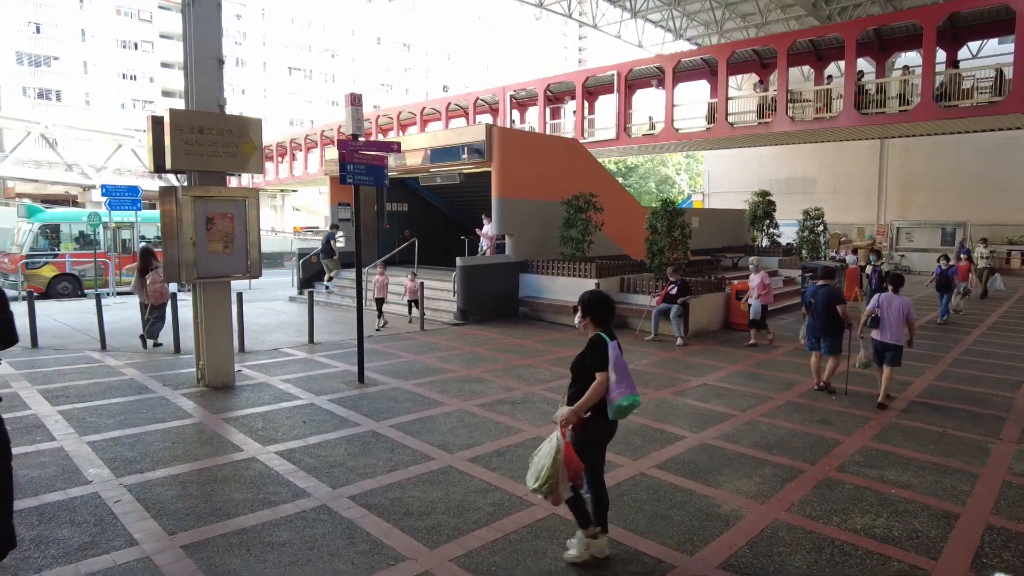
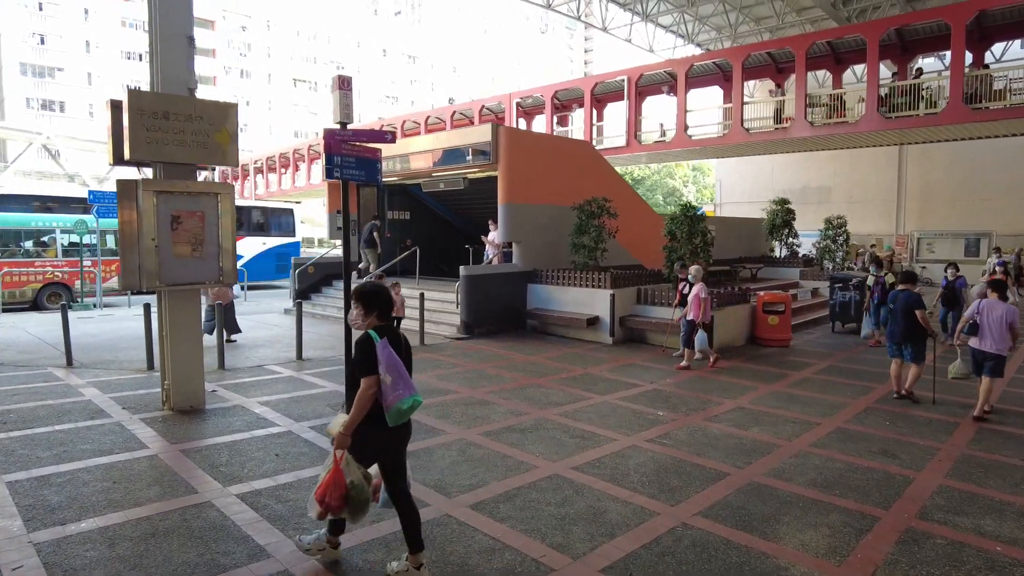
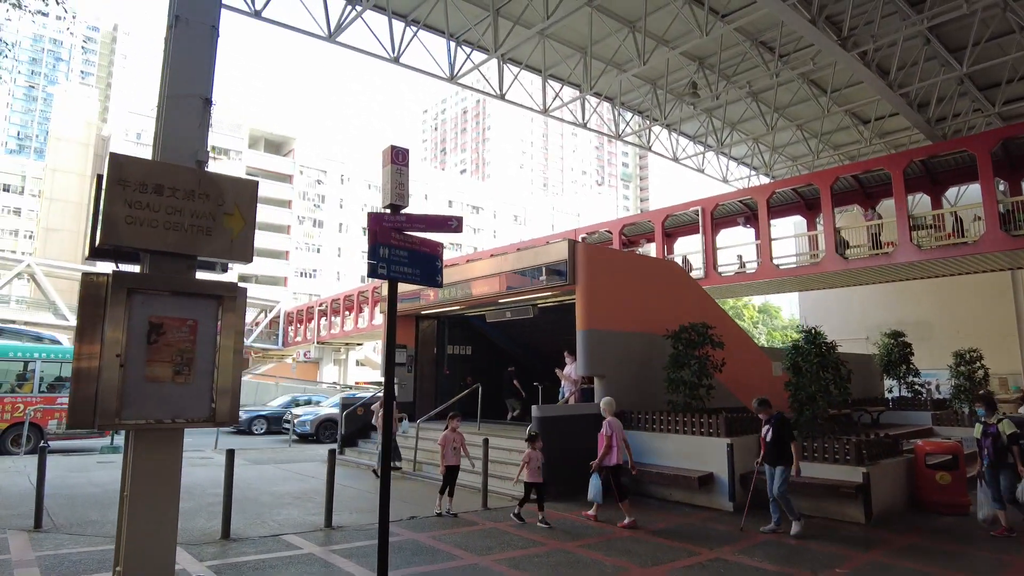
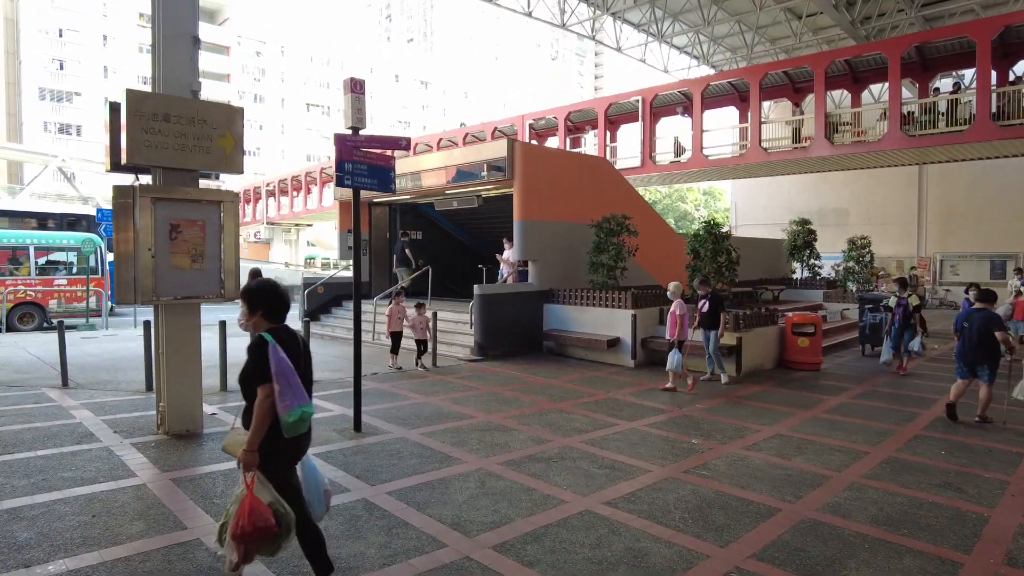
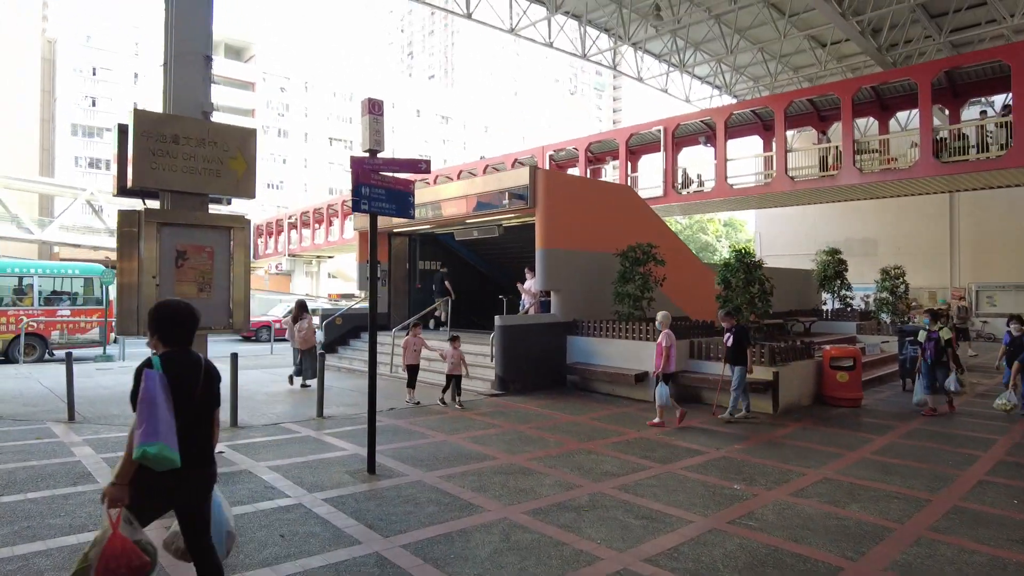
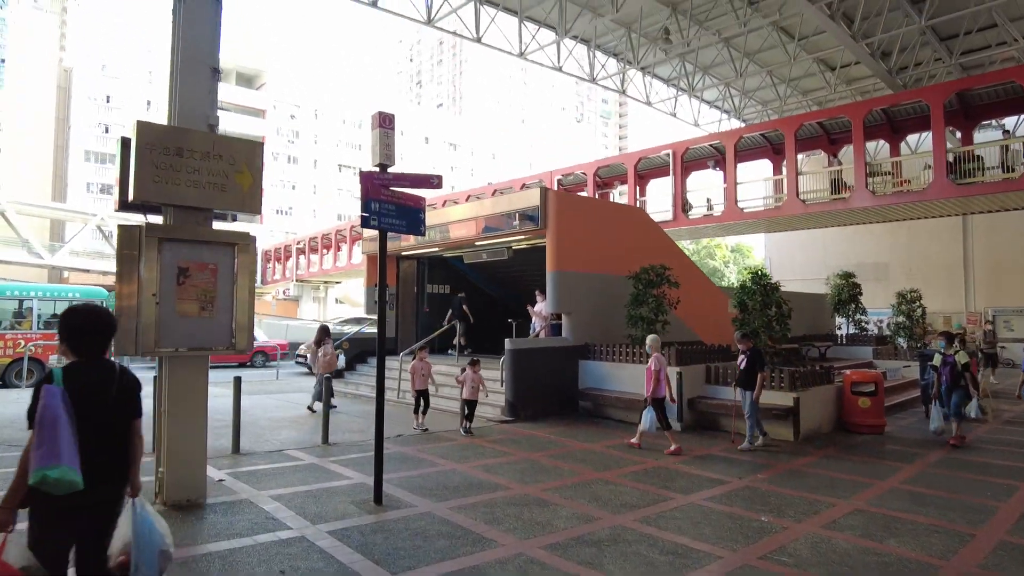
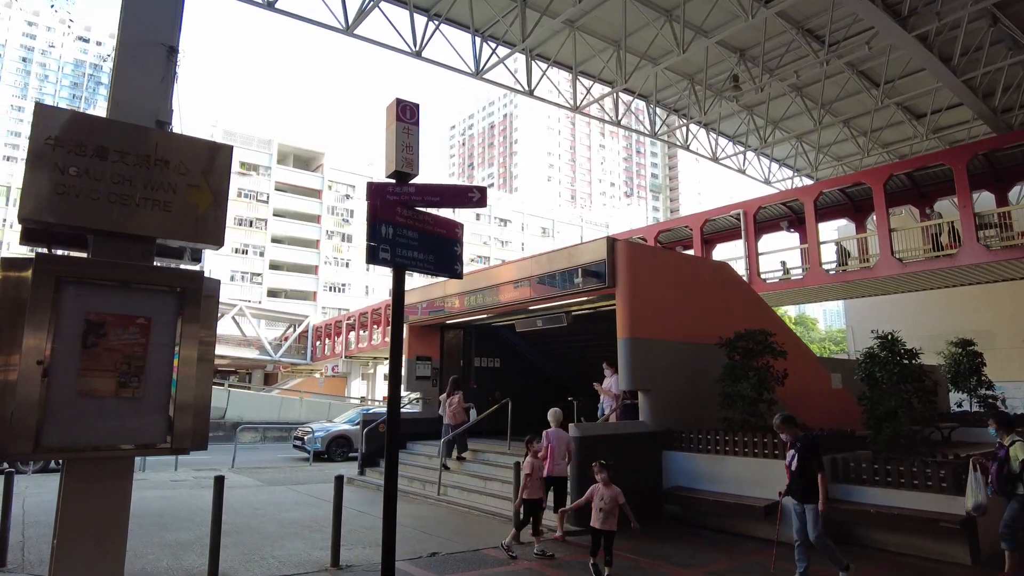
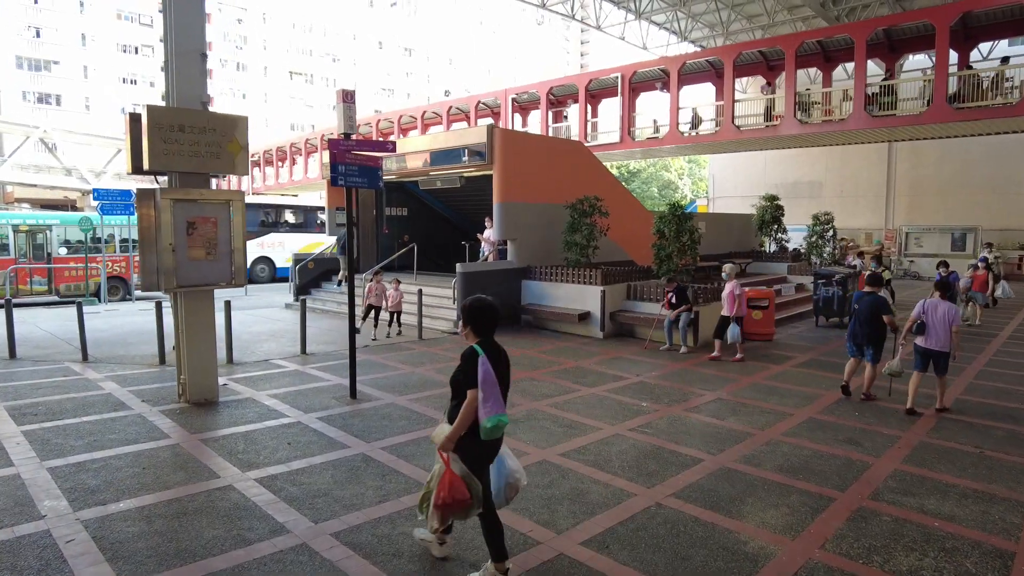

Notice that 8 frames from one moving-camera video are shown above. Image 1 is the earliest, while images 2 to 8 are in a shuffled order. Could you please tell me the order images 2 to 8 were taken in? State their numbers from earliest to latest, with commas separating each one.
8, 2, 4, 5, 6, 3, 7
